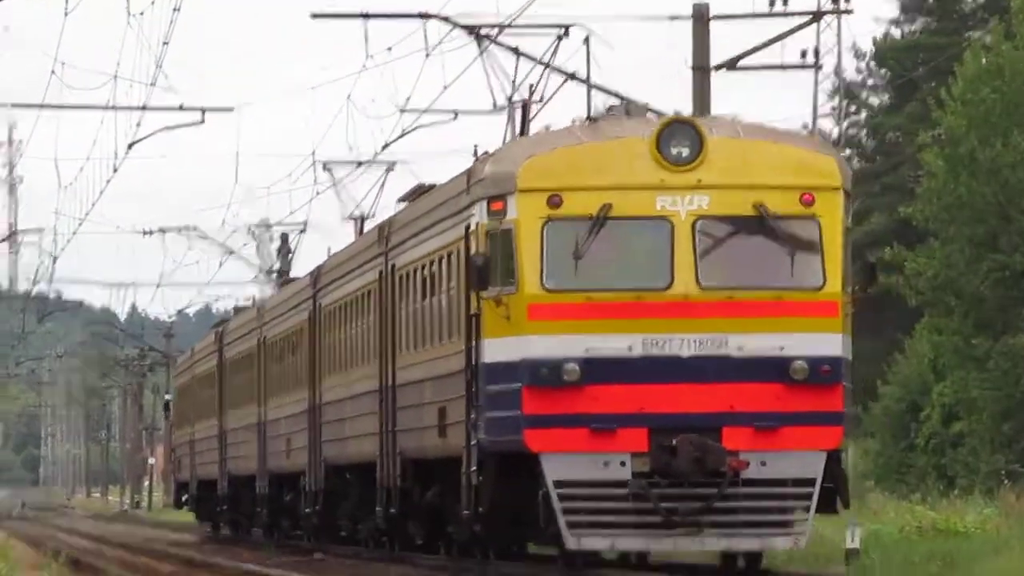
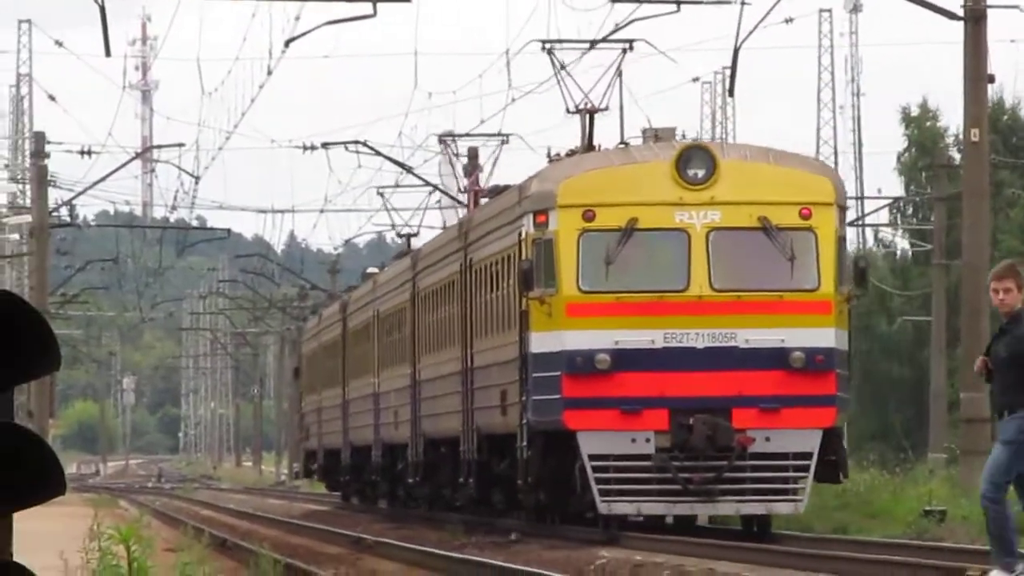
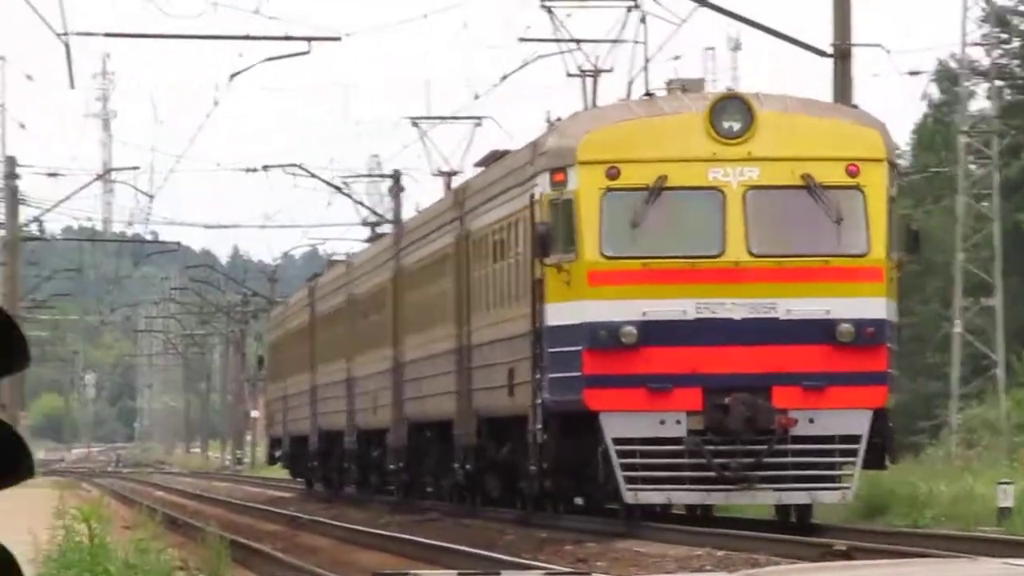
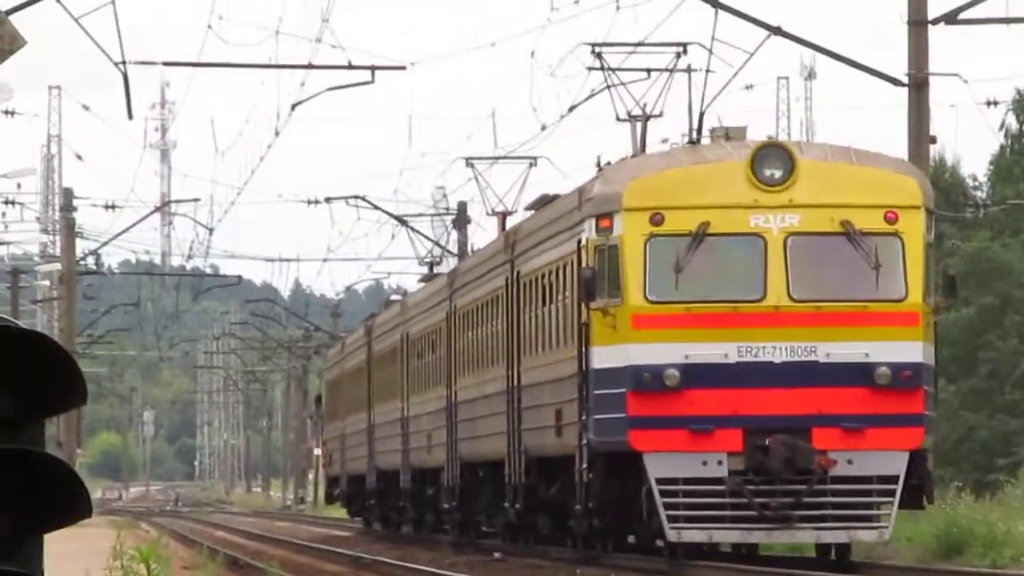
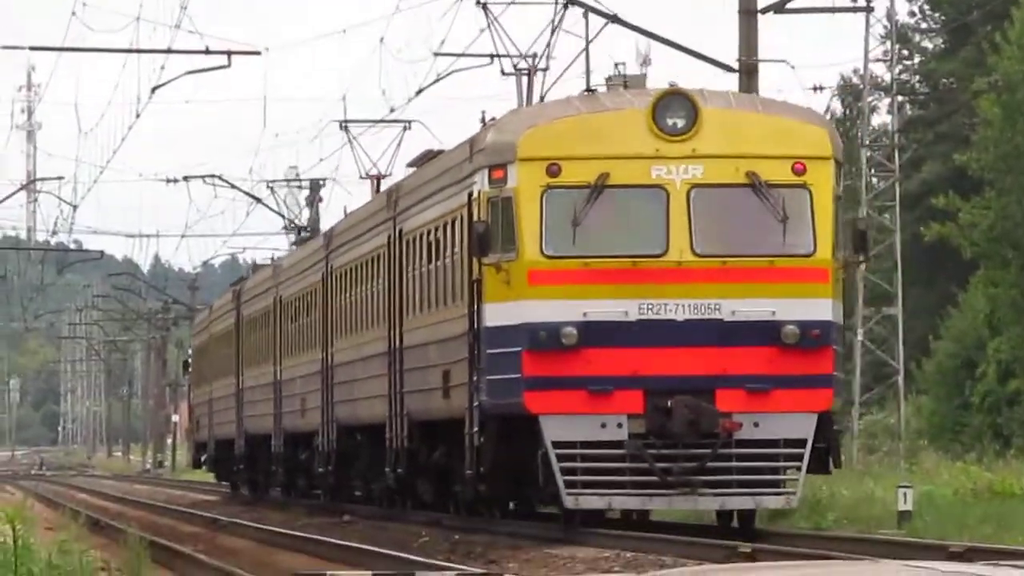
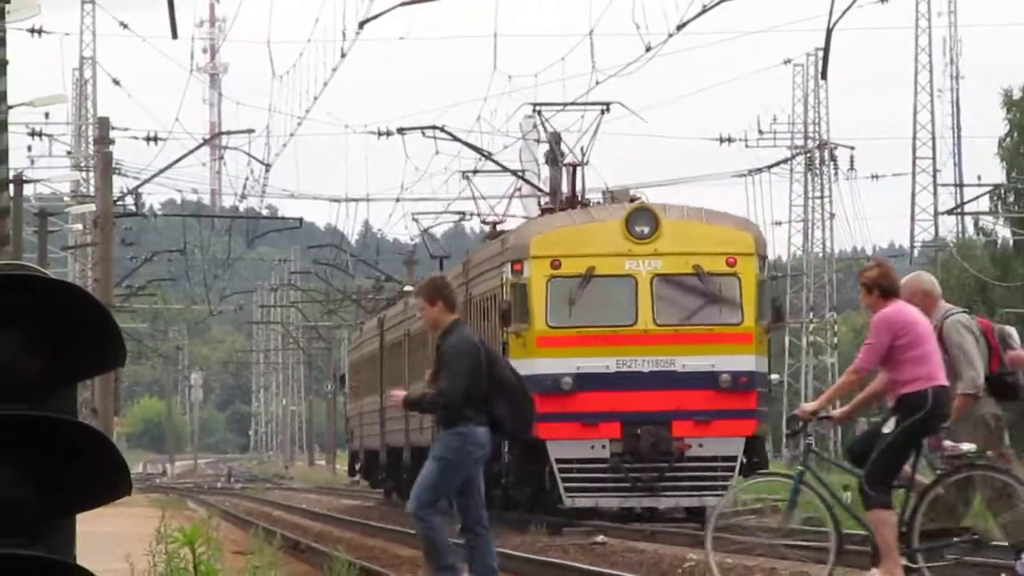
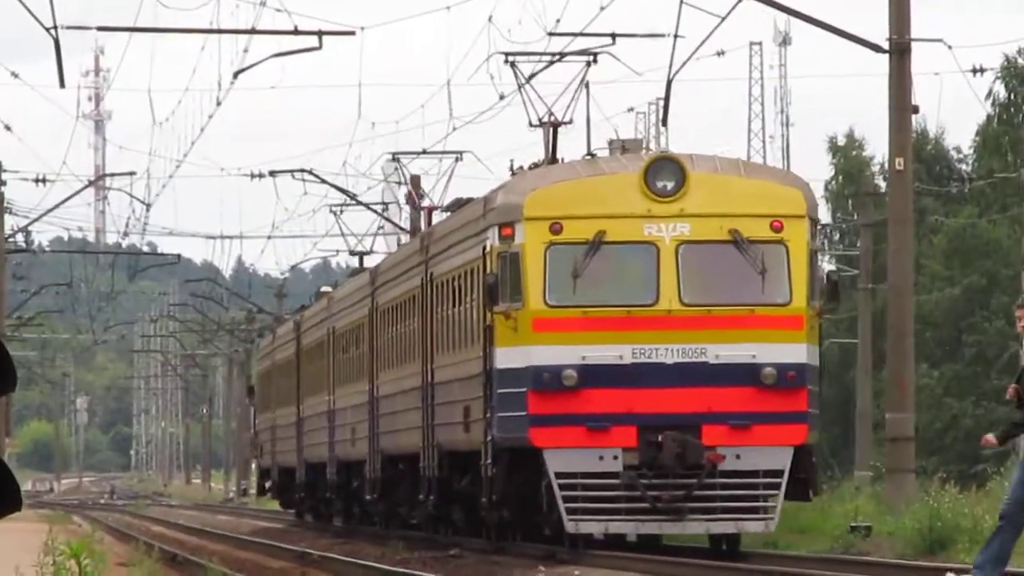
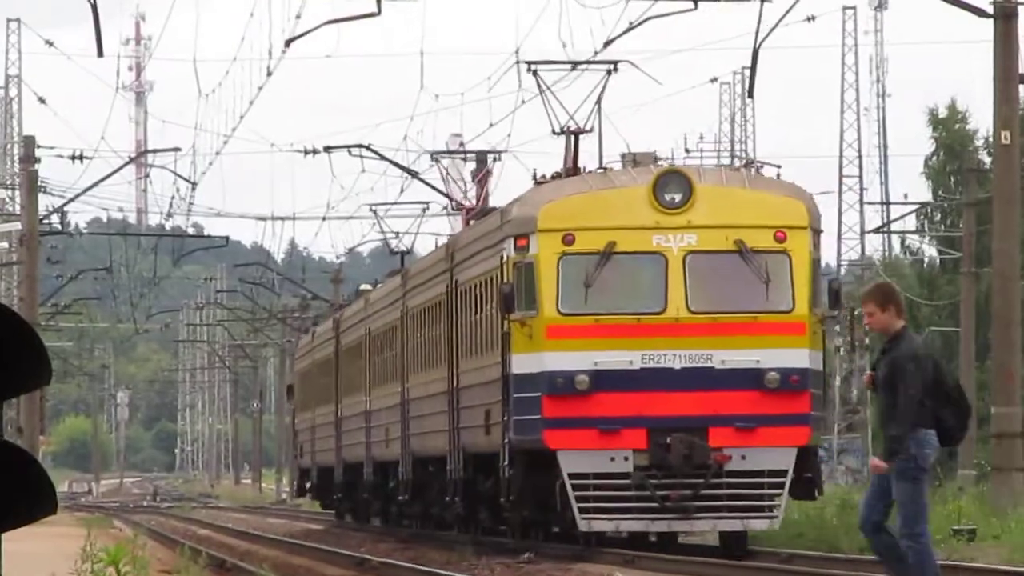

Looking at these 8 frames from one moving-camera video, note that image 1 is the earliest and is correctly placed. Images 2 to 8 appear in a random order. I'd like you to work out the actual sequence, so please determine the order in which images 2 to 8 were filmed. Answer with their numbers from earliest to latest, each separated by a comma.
5, 3, 4, 7, 2, 8, 6
